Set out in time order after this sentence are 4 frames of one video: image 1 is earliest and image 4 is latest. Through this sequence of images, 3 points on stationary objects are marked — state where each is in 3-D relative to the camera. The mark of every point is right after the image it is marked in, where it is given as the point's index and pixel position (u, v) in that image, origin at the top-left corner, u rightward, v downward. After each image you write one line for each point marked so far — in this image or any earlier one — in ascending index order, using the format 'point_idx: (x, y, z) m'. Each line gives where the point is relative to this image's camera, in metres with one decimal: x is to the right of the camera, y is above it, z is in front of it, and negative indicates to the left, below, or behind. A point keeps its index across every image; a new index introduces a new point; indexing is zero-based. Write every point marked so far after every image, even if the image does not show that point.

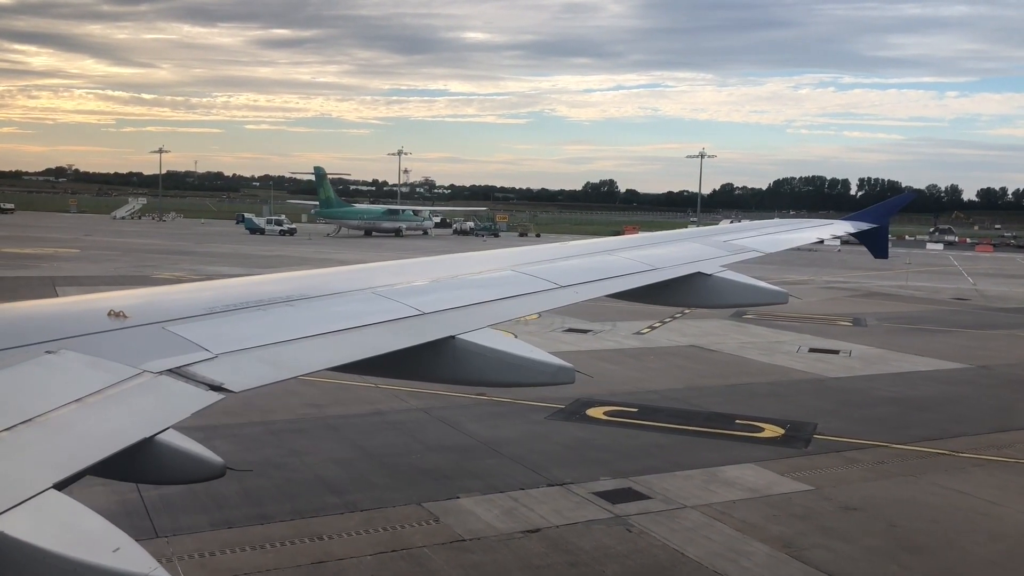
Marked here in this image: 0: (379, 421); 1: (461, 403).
0: (-2.0, -2.0, +12.5) m
1: (-0.8, -1.9, +13.5) m
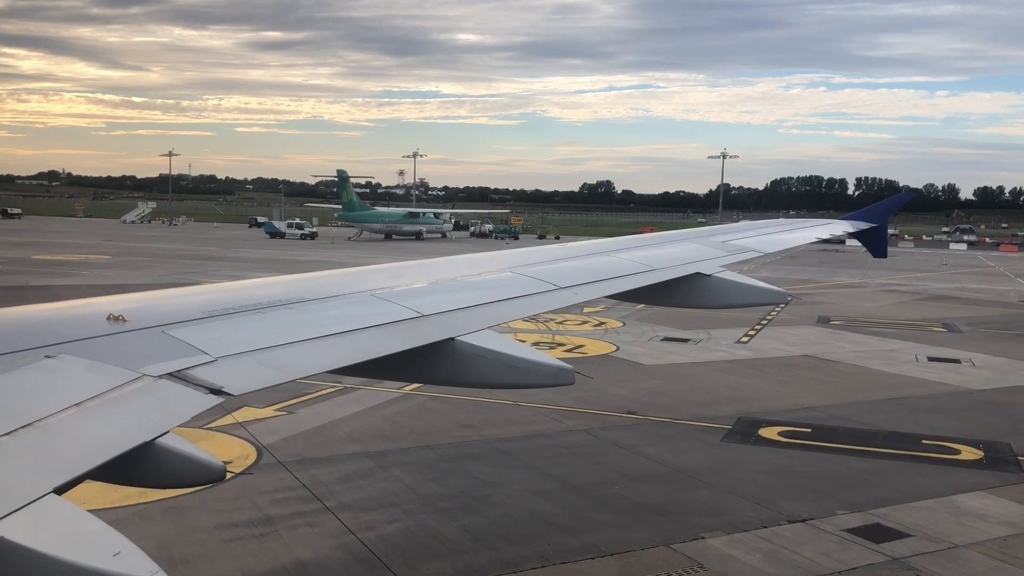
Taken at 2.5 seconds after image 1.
0: (+0.5, -2.2, +11.6) m
1: (+1.7, -2.1, +12.6) m
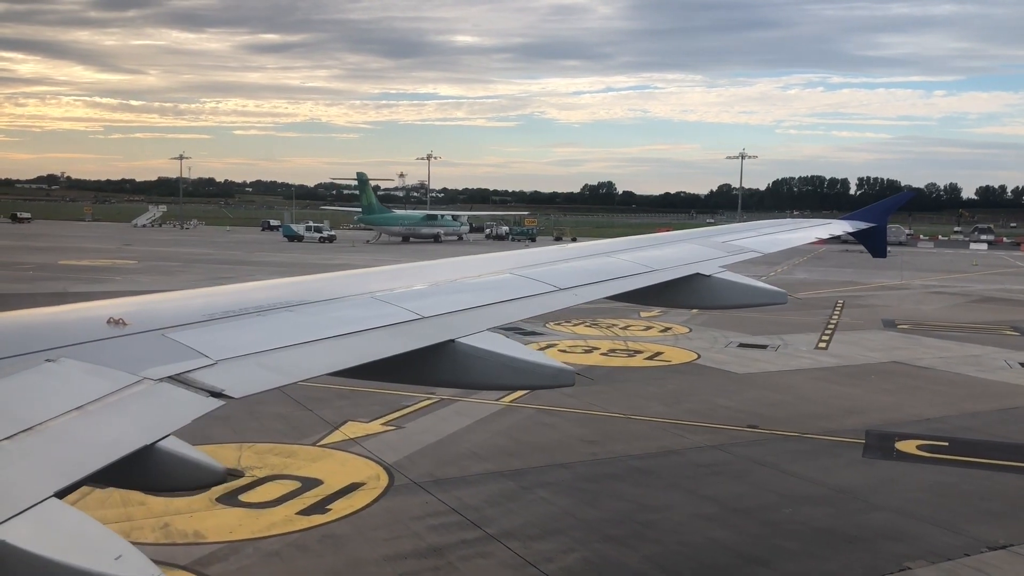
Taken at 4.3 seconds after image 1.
0: (+2.3, -2.3, +11.0) m
1: (+3.5, -2.2, +12.0) m
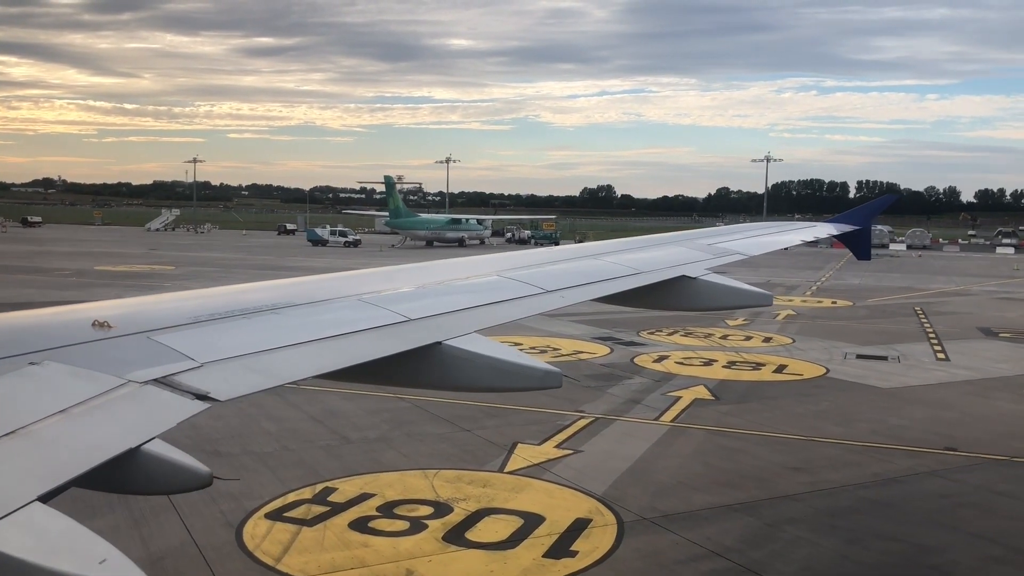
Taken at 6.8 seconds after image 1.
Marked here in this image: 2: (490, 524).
0: (+4.9, -2.5, +10.1) m
1: (+6.1, -2.4, +11.2) m
2: (-0.2, -2.5, +8.7) m
